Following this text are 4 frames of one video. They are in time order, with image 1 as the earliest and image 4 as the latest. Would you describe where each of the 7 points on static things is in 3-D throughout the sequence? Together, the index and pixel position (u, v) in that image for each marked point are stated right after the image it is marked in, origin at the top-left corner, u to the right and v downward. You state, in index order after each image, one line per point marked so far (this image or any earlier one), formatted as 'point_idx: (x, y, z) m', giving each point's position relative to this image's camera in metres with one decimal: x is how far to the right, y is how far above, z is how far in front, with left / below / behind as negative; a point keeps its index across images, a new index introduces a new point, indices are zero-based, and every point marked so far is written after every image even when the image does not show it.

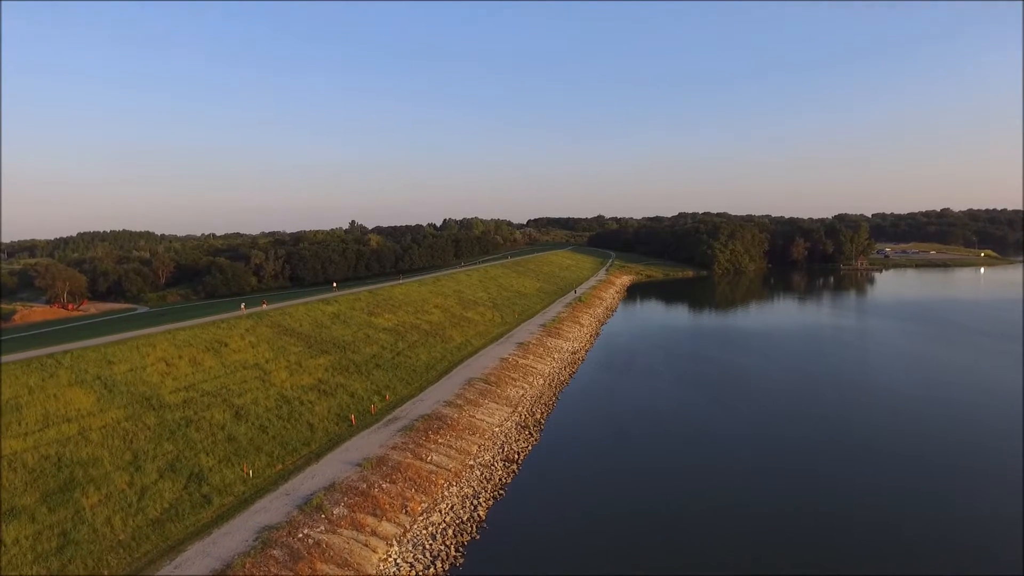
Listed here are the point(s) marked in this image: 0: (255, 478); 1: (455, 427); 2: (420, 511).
0: (-6.9, -5.1, +14.7) m
1: (-2.0, -4.9, +19.3) m
2: (-2.4, -5.9, +14.6) m
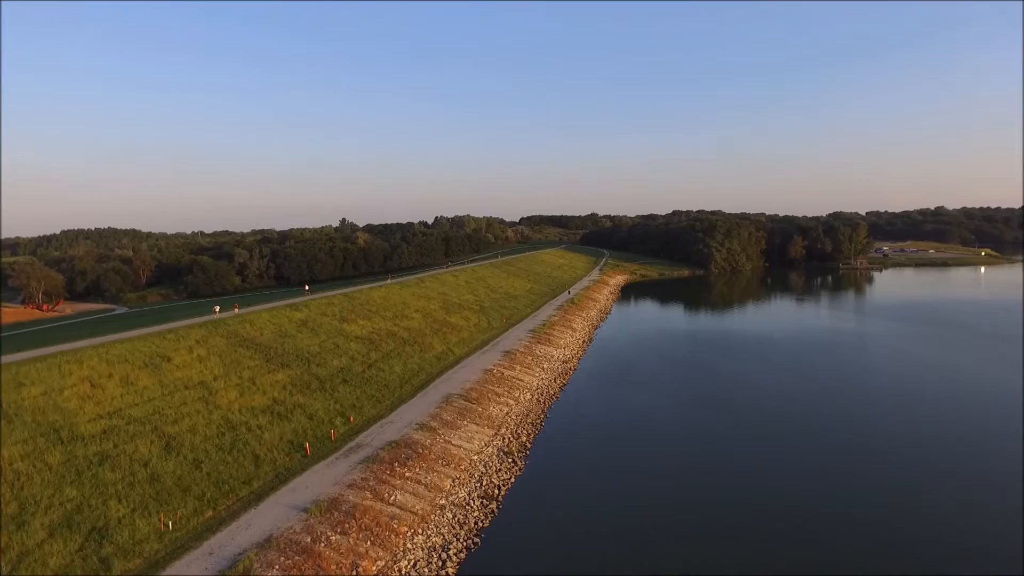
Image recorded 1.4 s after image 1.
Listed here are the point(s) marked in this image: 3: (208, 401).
0: (-7.4, -5.4, +12.1) m
1: (-2.6, -5.2, +16.9) m
2: (-3.0, -6.2, +12.1) m
3: (-9.7, -3.6, +17.5) m
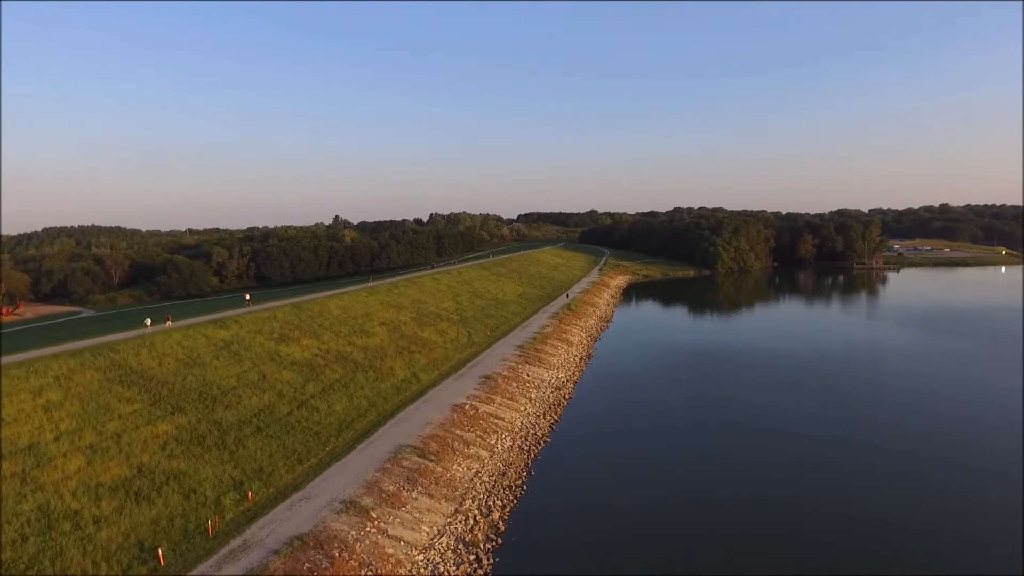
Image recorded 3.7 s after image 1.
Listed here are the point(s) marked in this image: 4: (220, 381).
0: (-8.3, -5.9, +6.6) m
1: (-3.5, -5.7, +11.3) m
2: (-3.9, -6.8, +6.5) m
3: (-10.6, -4.1, +12.0) m
4: (-9.8, -3.1, +18.4) m
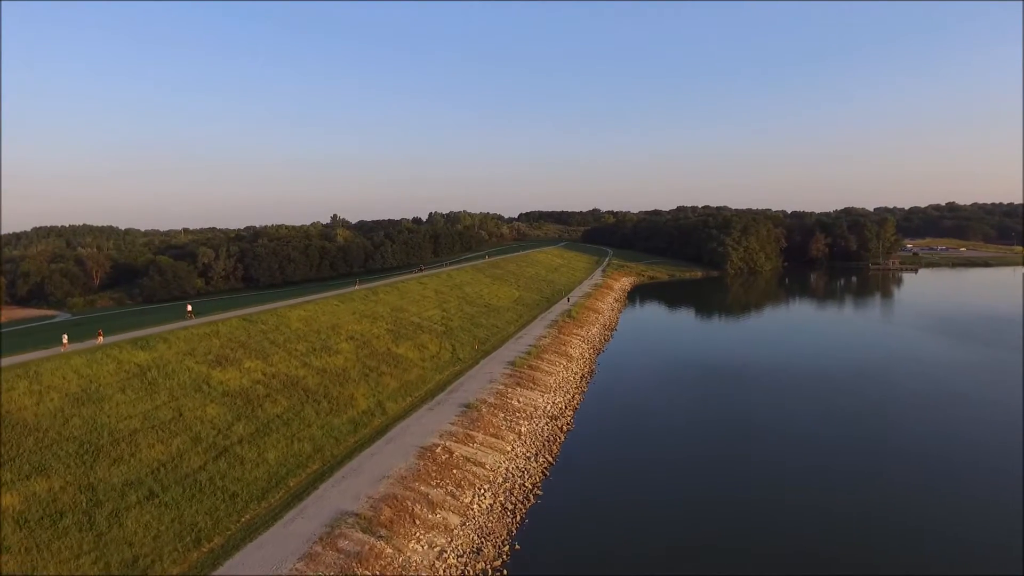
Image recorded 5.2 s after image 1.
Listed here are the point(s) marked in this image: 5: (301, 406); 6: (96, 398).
0: (-8.8, -6.3, +2.5) m
1: (-4.0, -6.1, +7.2) m
2: (-4.4, -7.2, +2.4) m
3: (-11.1, -4.5, +7.9) m
4: (-10.3, -3.5, +14.4) m
5: (-6.8, -3.8, +18.0) m
6: (-11.5, -3.0, +15.2) m
